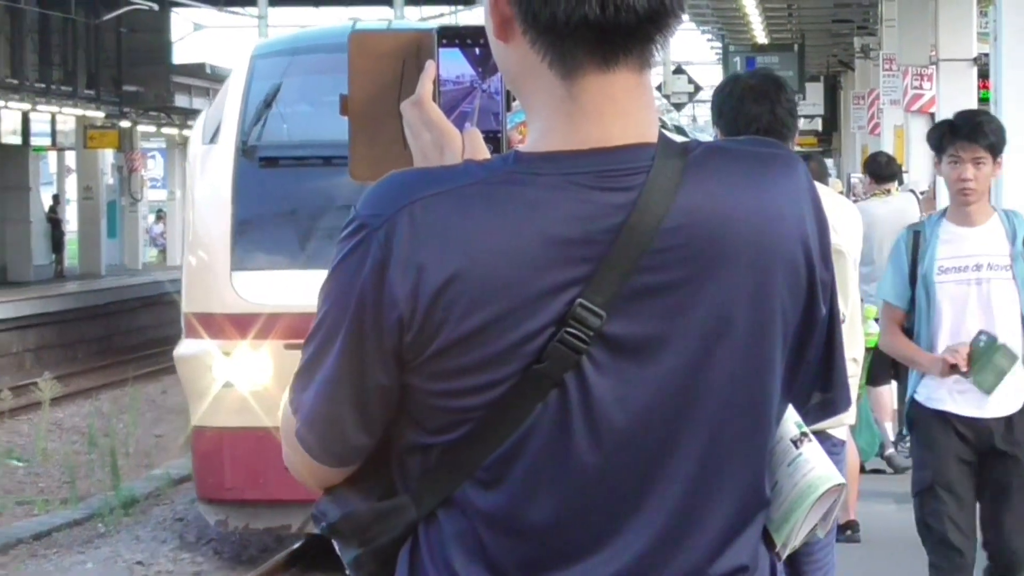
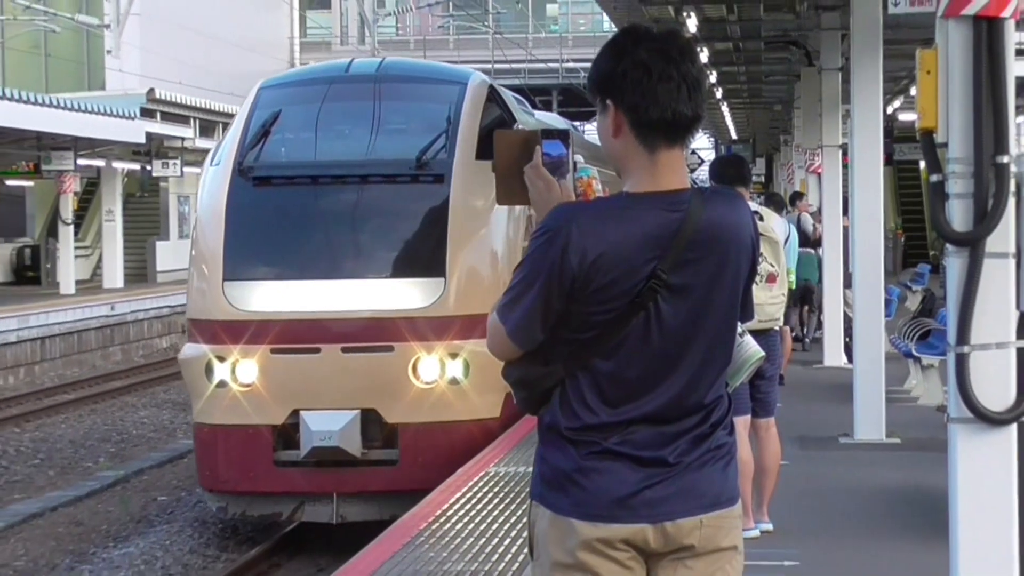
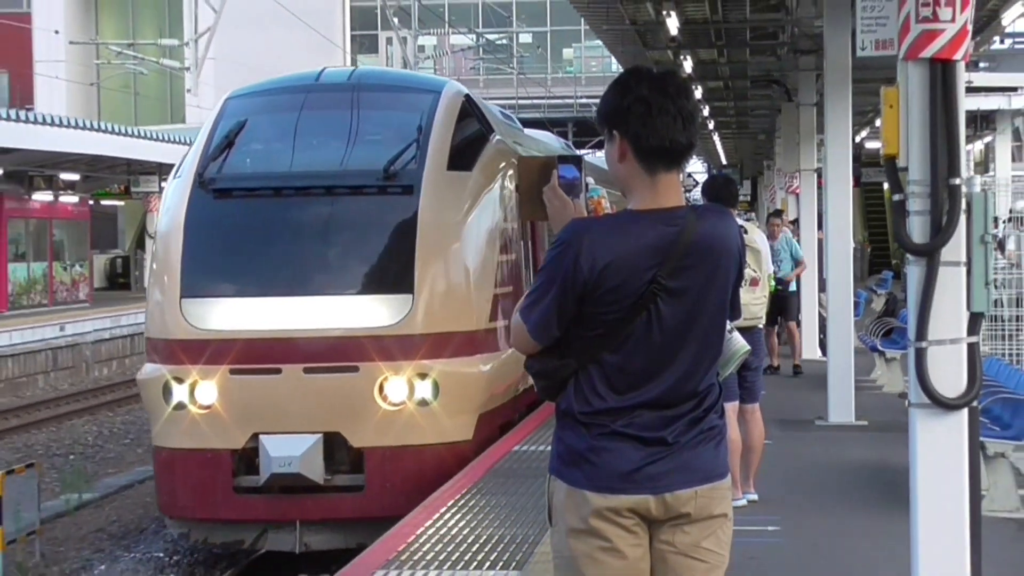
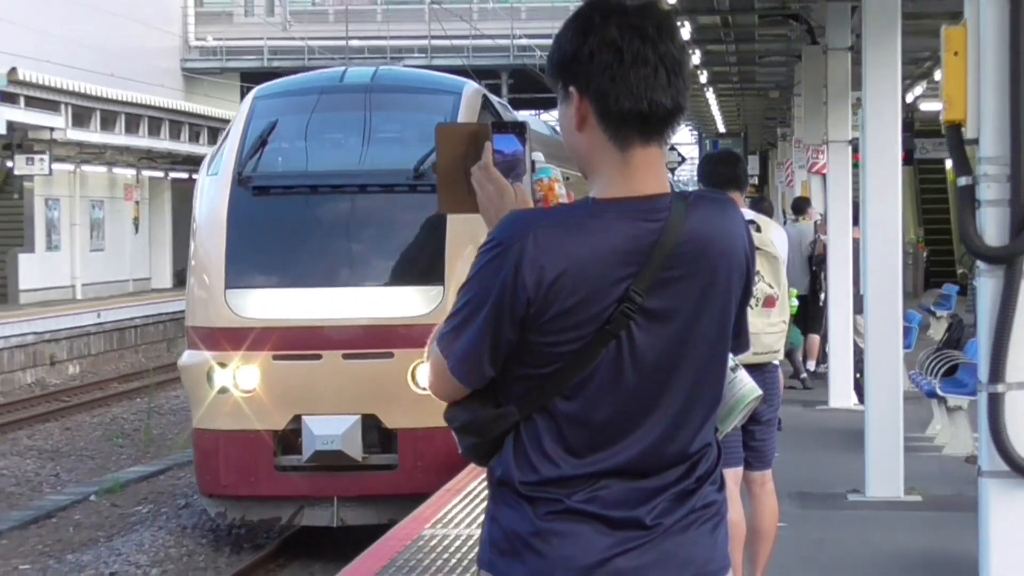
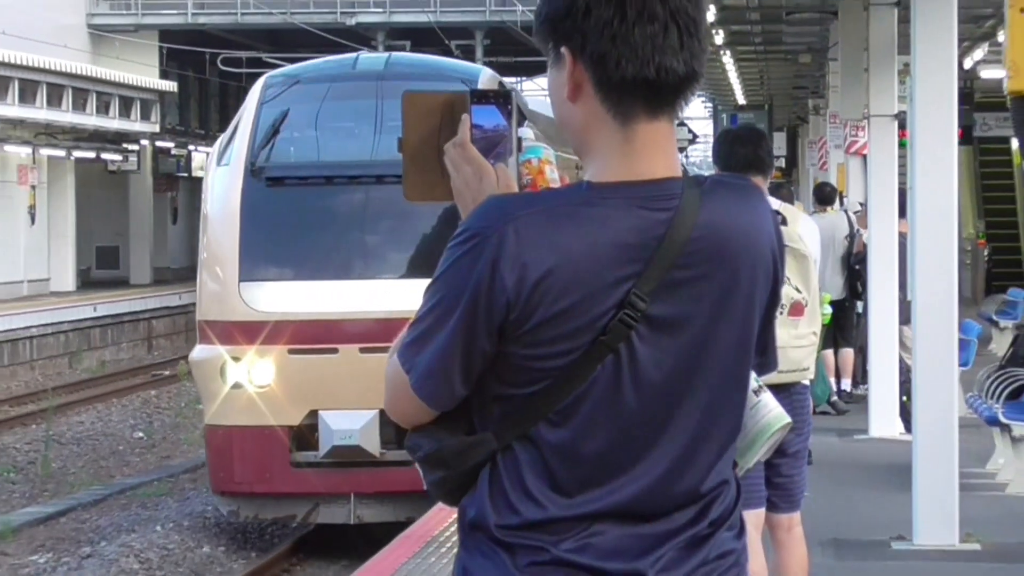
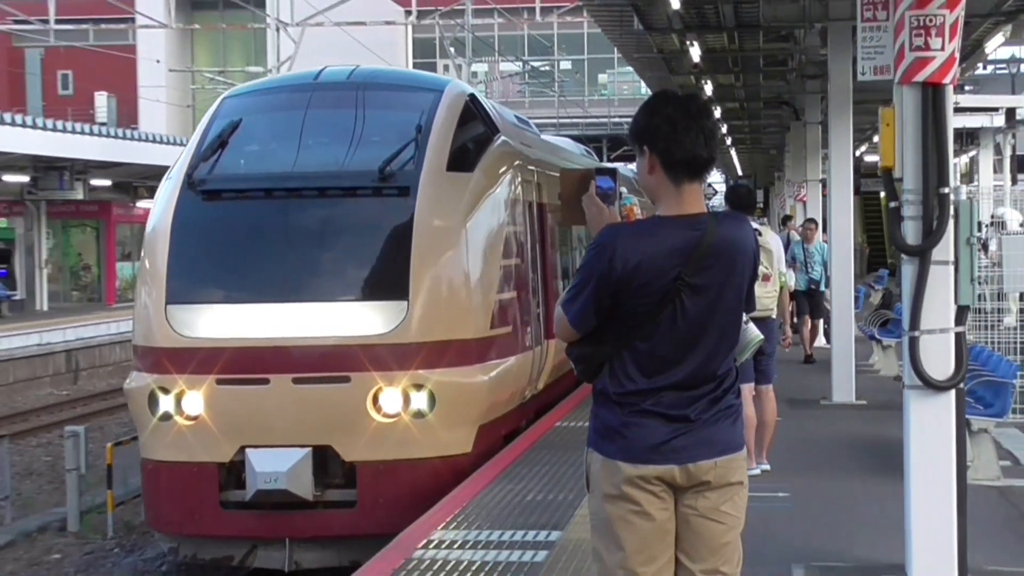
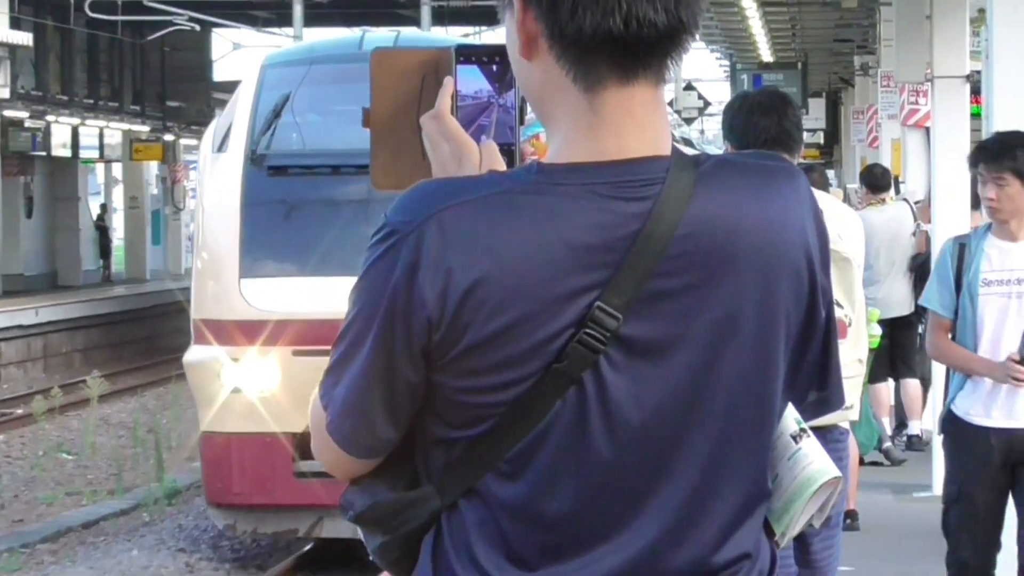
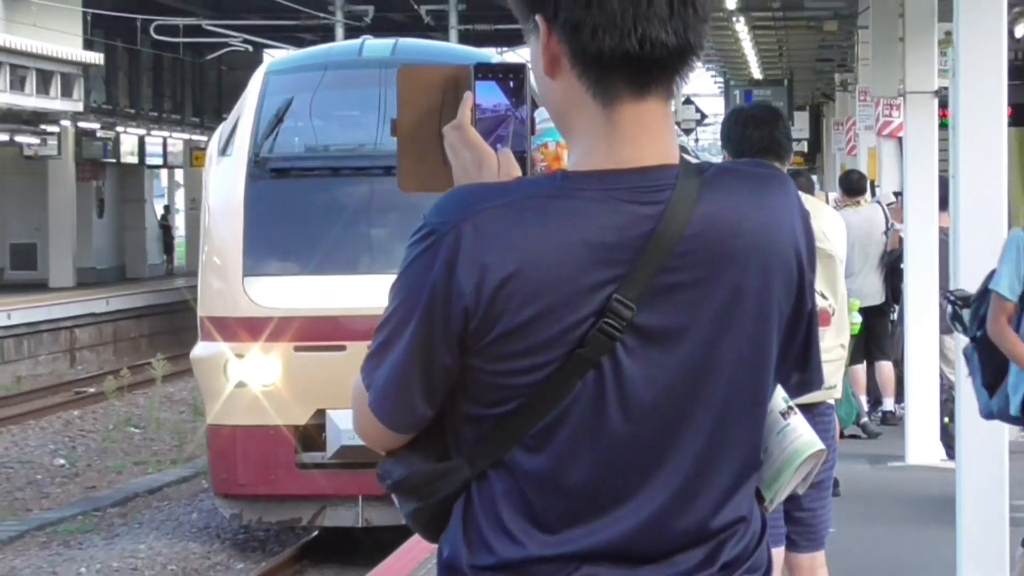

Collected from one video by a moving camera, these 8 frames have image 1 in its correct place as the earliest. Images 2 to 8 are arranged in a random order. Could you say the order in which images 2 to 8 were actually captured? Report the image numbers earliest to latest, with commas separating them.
7, 8, 5, 4, 2, 3, 6
